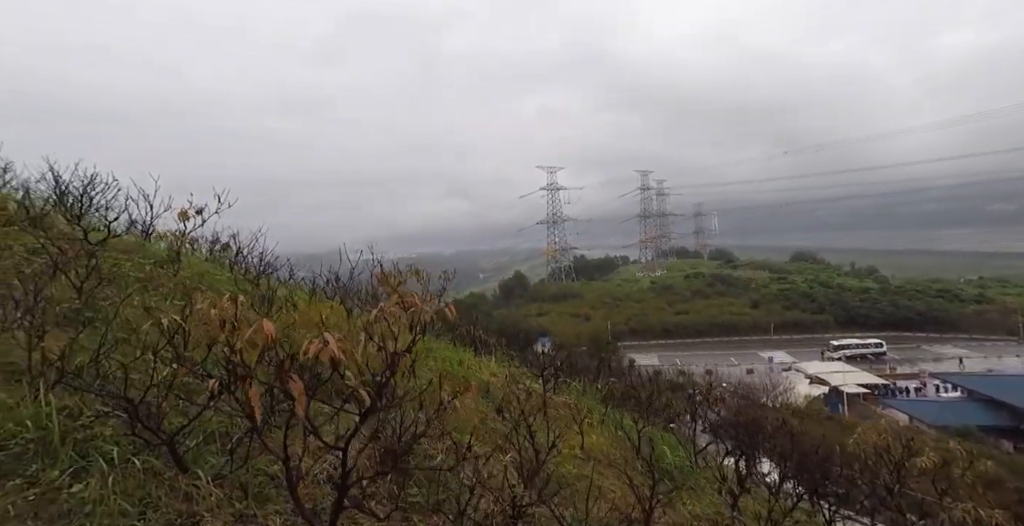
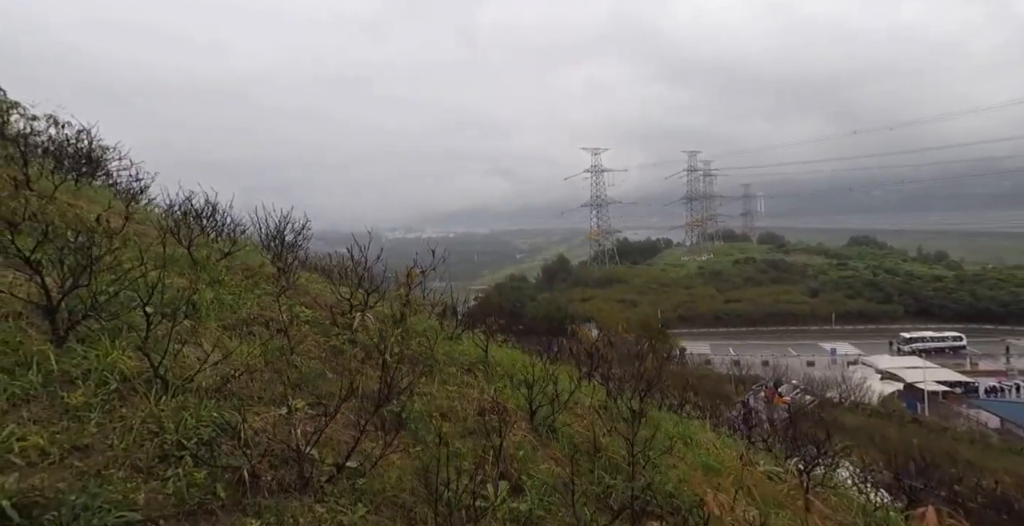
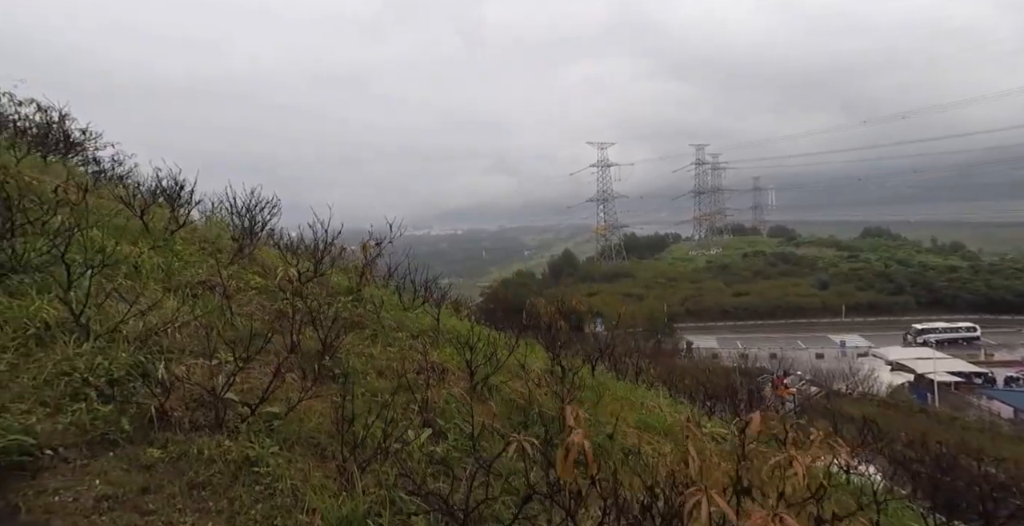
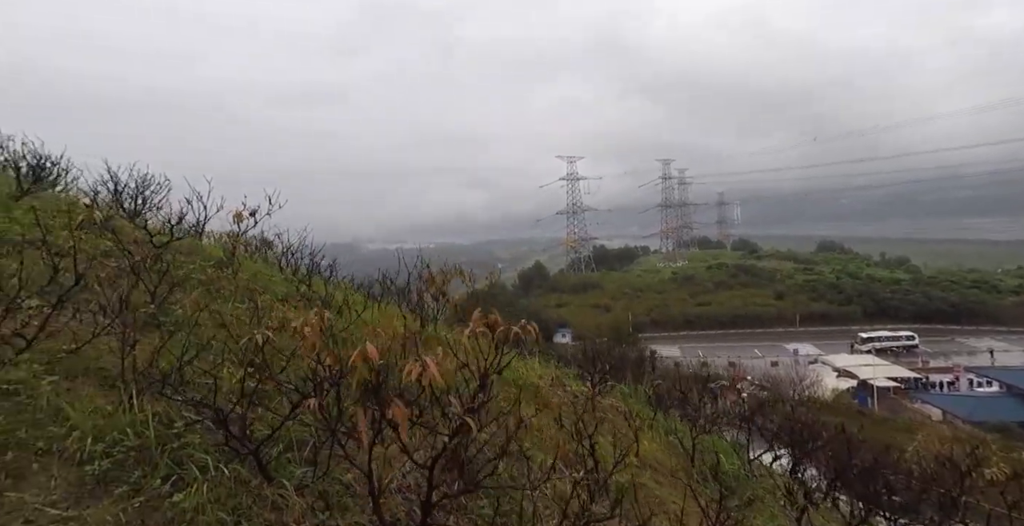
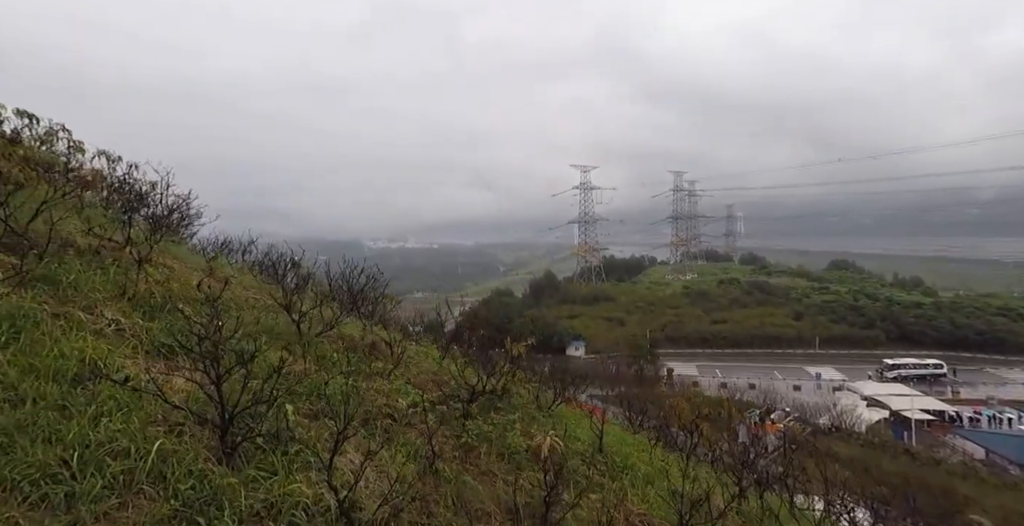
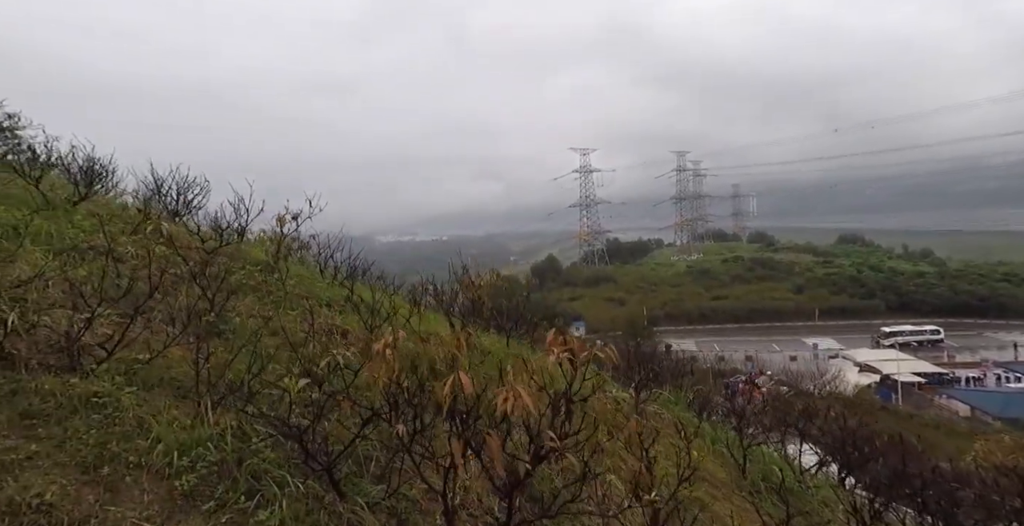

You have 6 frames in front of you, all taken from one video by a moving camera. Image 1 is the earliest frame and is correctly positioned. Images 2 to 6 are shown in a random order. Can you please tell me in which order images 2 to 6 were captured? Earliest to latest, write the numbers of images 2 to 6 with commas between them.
4, 6, 3, 2, 5
